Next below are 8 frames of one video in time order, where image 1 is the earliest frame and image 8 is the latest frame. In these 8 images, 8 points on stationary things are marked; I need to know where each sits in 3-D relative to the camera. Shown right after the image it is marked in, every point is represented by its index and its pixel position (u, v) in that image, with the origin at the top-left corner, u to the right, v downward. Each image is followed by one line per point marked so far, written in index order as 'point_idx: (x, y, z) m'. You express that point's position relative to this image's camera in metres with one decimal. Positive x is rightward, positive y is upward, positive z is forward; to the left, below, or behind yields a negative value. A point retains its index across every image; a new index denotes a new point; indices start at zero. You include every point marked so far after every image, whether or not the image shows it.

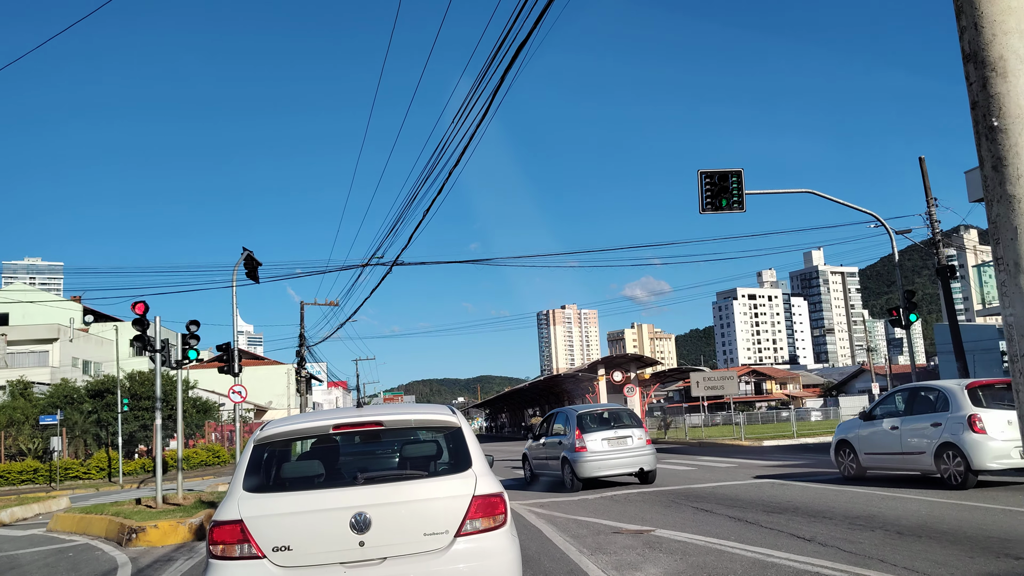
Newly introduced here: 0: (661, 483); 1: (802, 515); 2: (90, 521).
0: (+2.3, -3.1, +13.3) m
1: (+2.8, -2.2, +8.1) m
2: (-5.9, -3.3, +11.8) m
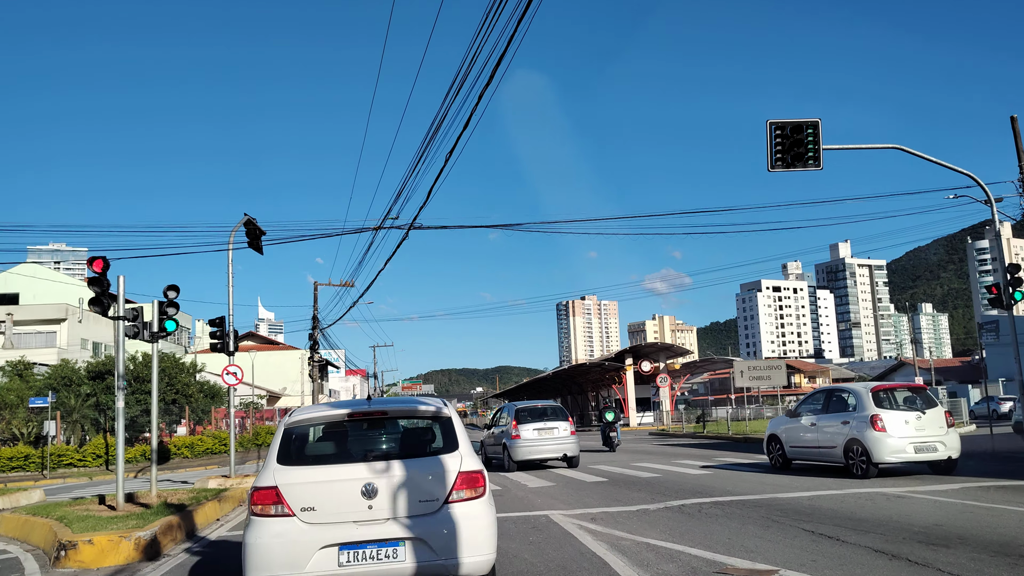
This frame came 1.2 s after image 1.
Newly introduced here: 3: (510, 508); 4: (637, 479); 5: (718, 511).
0: (+2.9, -2.6, +10.8) m
1: (+3.2, -1.8, +5.6) m
2: (-5.4, -2.7, +9.5) m
3: (0.0, -2.8, +10.6) m
4: (+2.0, -3.0, +13.2) m
5: (+2.2, -2.4, +8.9) m
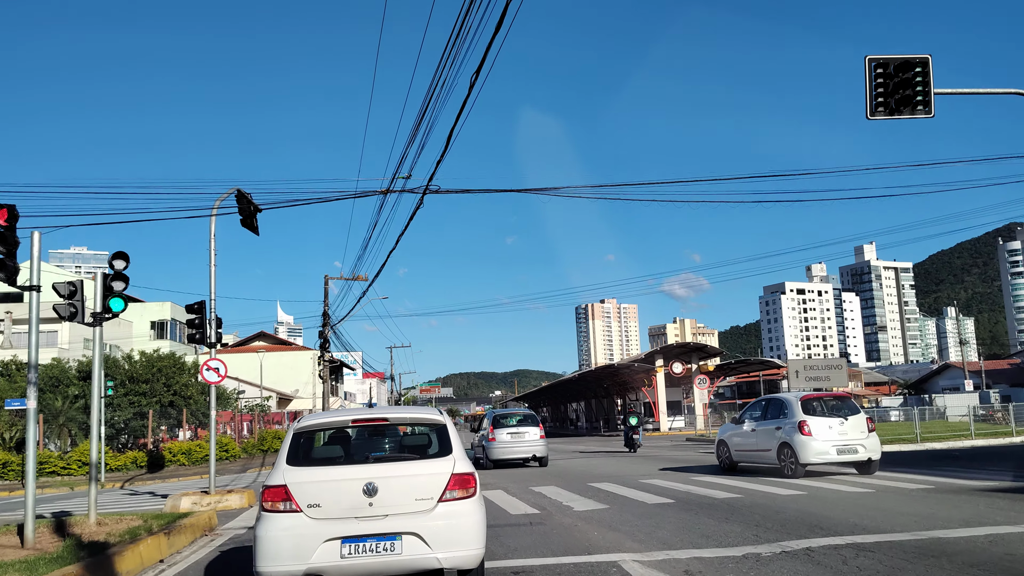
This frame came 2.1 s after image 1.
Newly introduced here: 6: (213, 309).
0: (+3.3, -2.2, +7.9) m
1: (+3.6, -1.4, +2.8) m
2: (-5.0, -2.3, +6.8) m
3: (+0.4, -2.4, +7.8) m
4: (+2.5, -2.6, +10.4) m
5: (+2.6, -2.0, +6.1) m
6: (-5.0, -0.4, +14.0) m
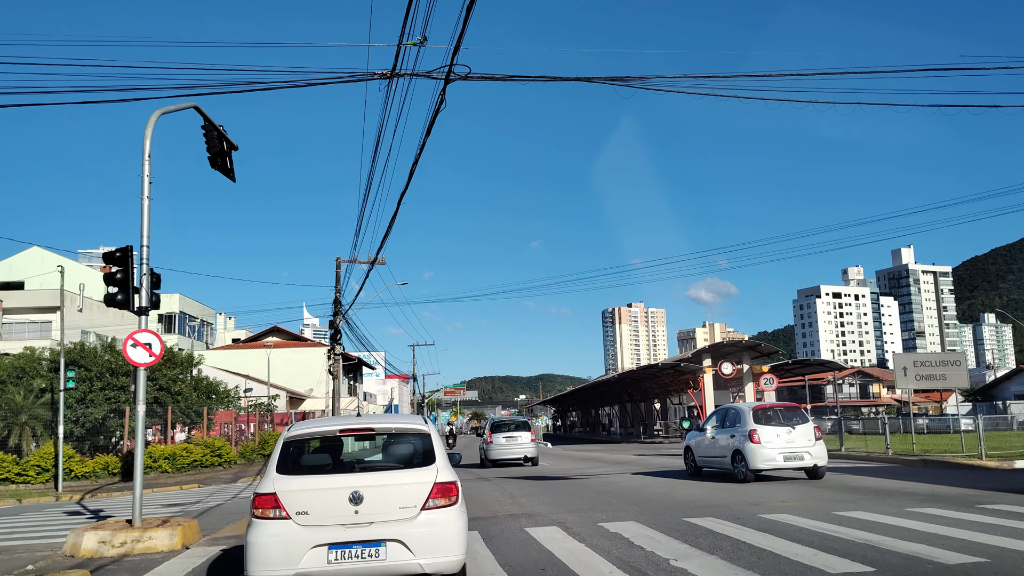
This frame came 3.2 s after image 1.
0: (+3.8, -1.5, +3.4) m
1: (+3.9, -0.7, -1.7) m
2: (-4.5, -1.6, +2.5) m
3: (+0.9, -1.7, +3.4) m
4: (+3.0, -2.0, +5.9) m
5: (+3.1, -1.3, +1.6) m
6: (-4.3, +0.3, +9.7) m
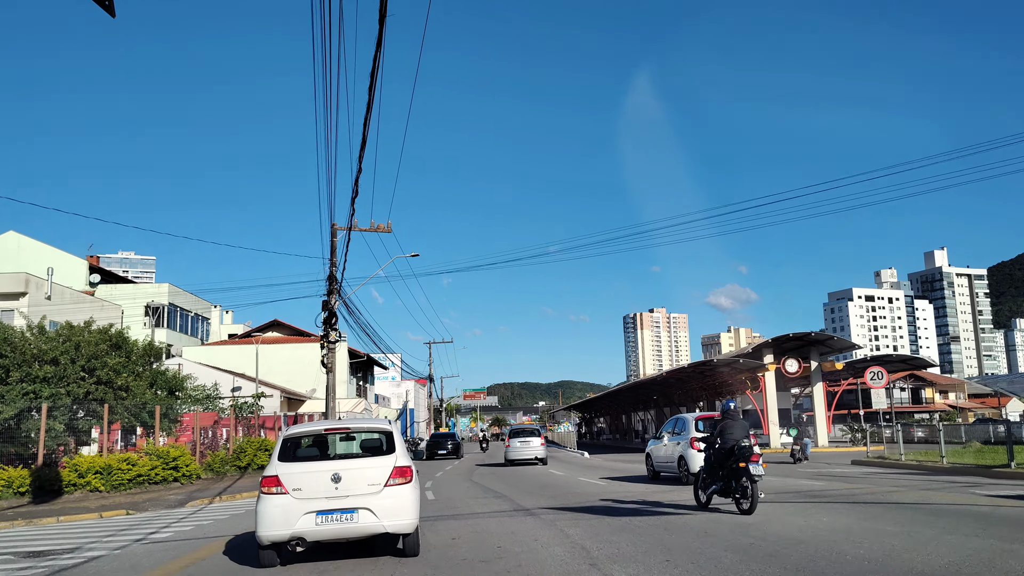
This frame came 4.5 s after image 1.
0: (+4.3, -0.5, -2.7) m
1: (+4.2, +0.3, -7.8) m
2: (-4.1, -0.6, -3.3) m
3: (+1.4, -0.7, -2.7) m
4: (+3.5, -1.0, -0.2) m
5: (+3.5, -0.3, -4.4) m
6: (-3.7, +1.3, +3.9) m
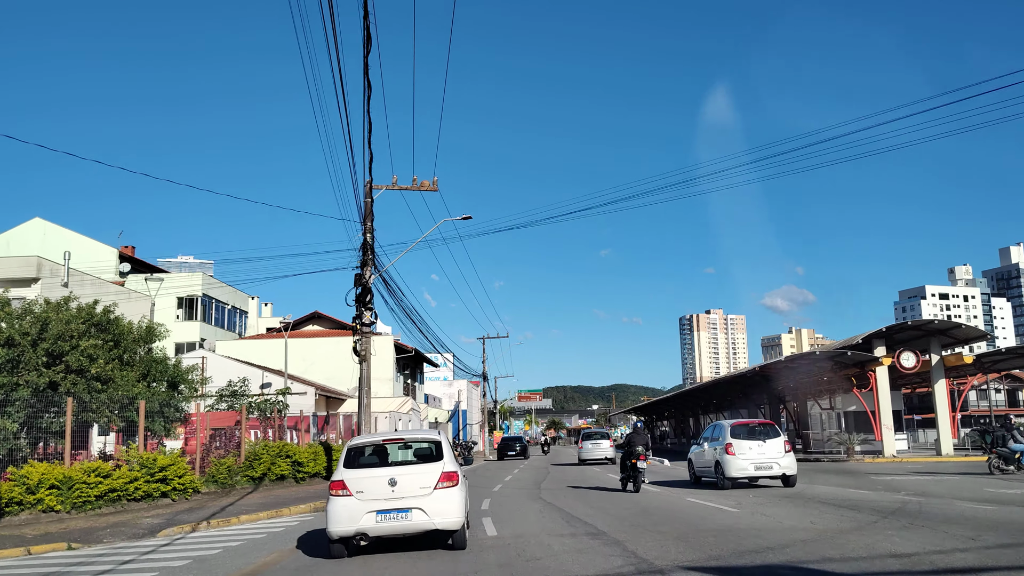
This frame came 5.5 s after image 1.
0: (+4.4, +0.3, -7.8) m
1: (+4.0, +1.2, -12.9) m
2: (-4.0, +0.3, -7.9) m
3: (+1.5, +0.2, -7.6) m
4: (+3.8, -0.1, -5.2) m
5: (+3.5, +0.6, -9.5) m
6: (-3.2, +2.1, -0.8) m
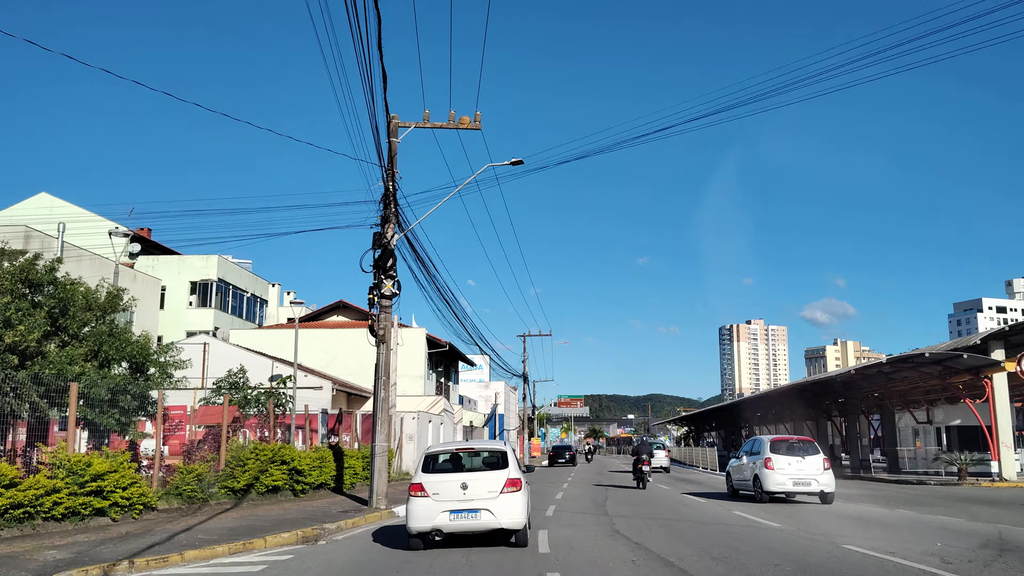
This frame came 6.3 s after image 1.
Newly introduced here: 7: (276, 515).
0: (+4.3, +1.2, -12.5) m
1: (+3.8, +2.1, -17.6) m
2: (-4.1, +1.2, -12.3) m
3: (+1.4, +1.0, -12.2) m
4: (+3.9, +0.7, -10.0) m
5: (+3.4, +1.4, -14.2) m
6: (-2.9, +3.0, -5.2) m
7: (-3.8, -3.6, +13.4) m
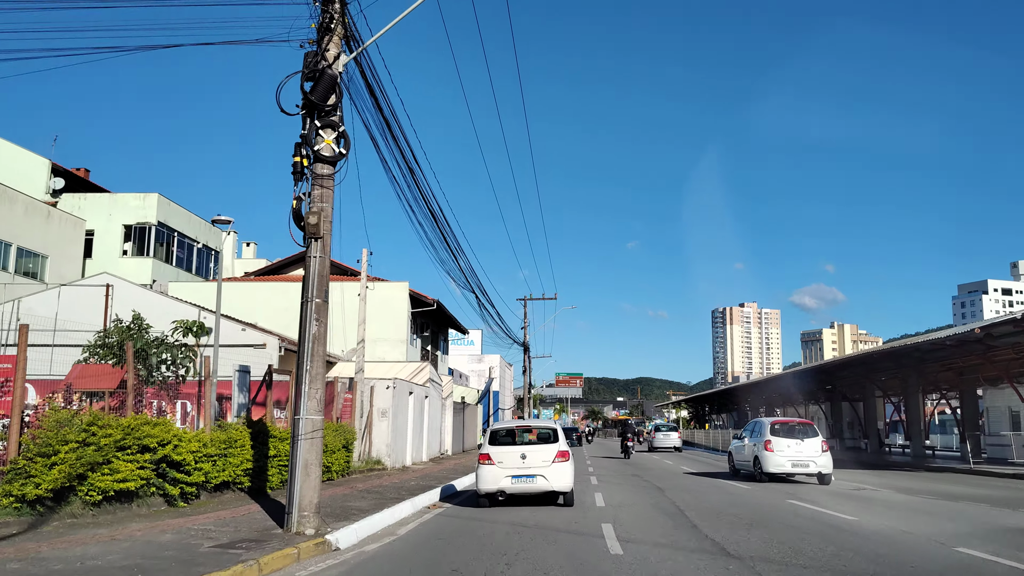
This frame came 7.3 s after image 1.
0: (+5.0, +2.1, -19.3) m
1: (+4.5, +2.9, -24.4) m
2: (-3.4, +2.2, -19.2) m
3: (+2.1, +1.9, -19.0) m
4: (+4.5, +1.6, -16.7) m
5: (+4.1, +2.3, -21.0) m
6: (-2.2, +4.1, -12.1) m
7: (-3.4, -2.1, +6.6) m
